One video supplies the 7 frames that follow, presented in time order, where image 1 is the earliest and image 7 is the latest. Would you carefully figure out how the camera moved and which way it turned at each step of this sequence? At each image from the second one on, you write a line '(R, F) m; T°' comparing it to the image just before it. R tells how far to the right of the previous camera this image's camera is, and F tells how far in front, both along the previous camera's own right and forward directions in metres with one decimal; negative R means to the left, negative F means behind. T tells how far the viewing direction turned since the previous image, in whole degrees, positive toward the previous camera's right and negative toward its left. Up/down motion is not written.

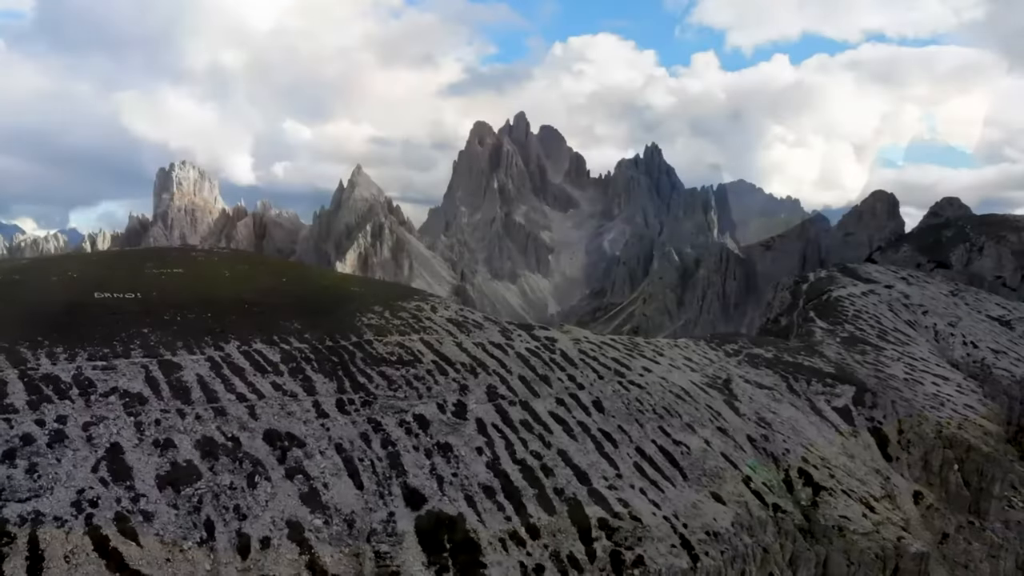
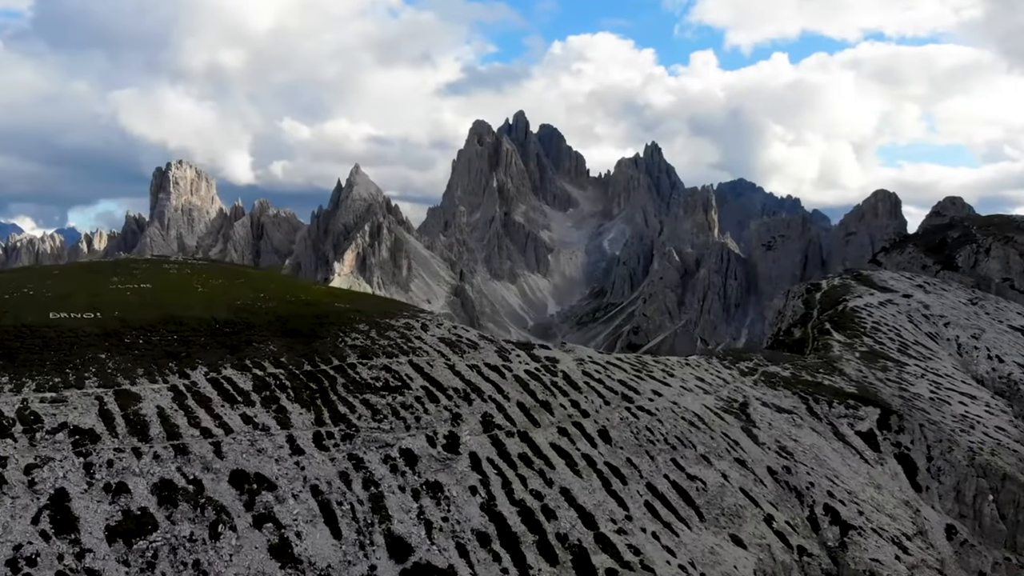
(+0.2, +5.4) m; 0°
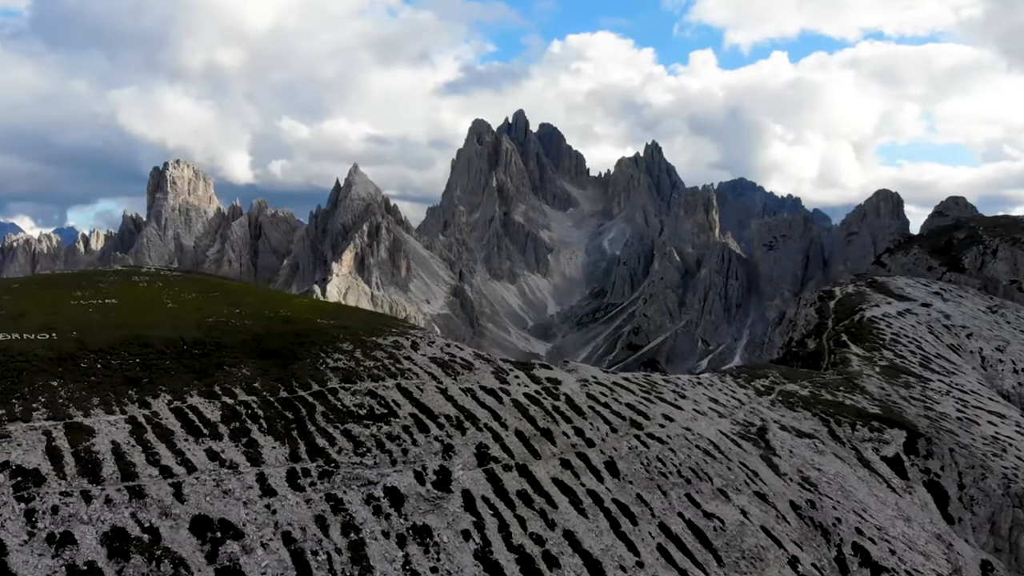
(+0.2, +5.0) m; 0°
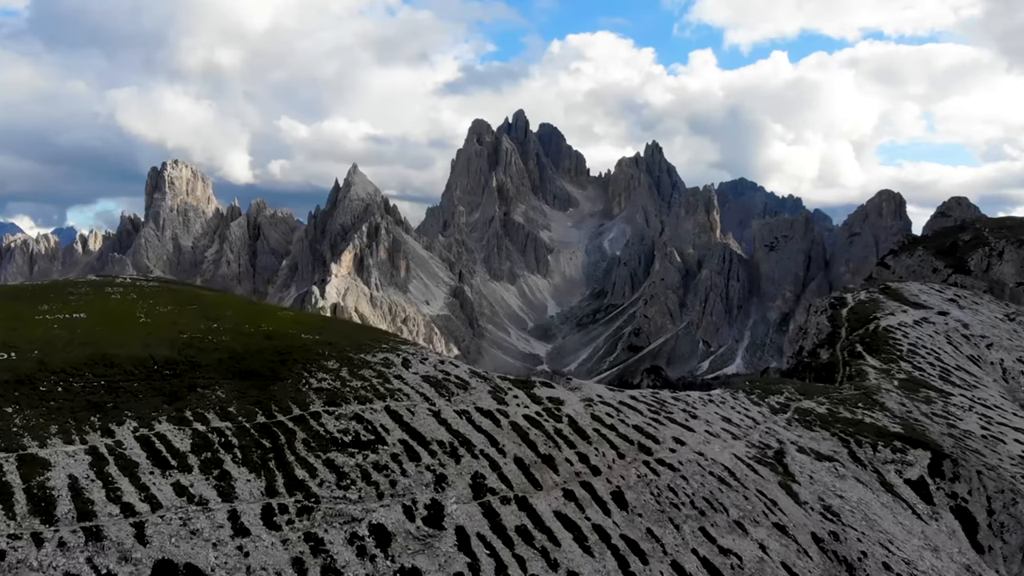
(+0.1, +3.9) m; 0°
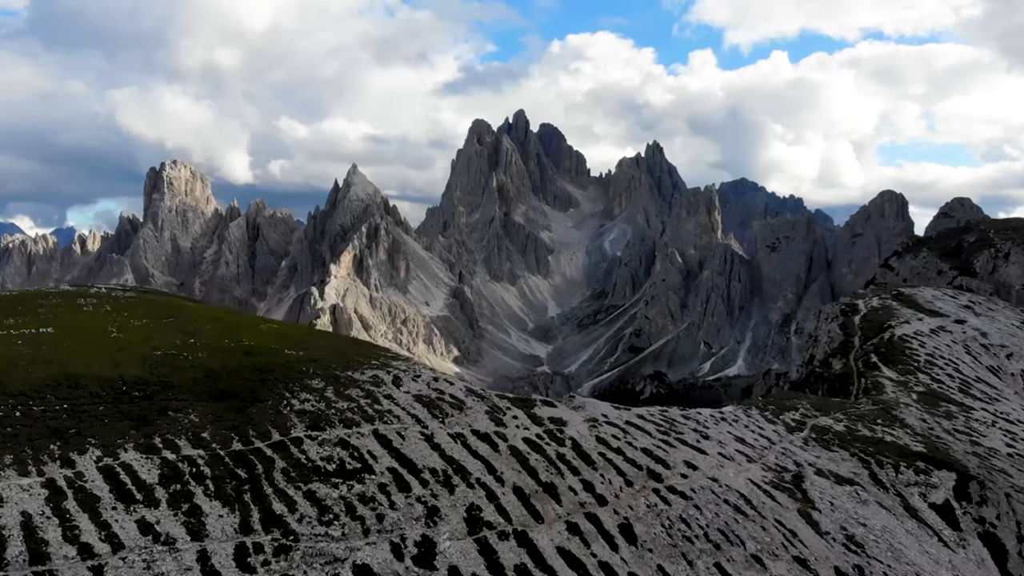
(+0.1, +3.6) m; 0°
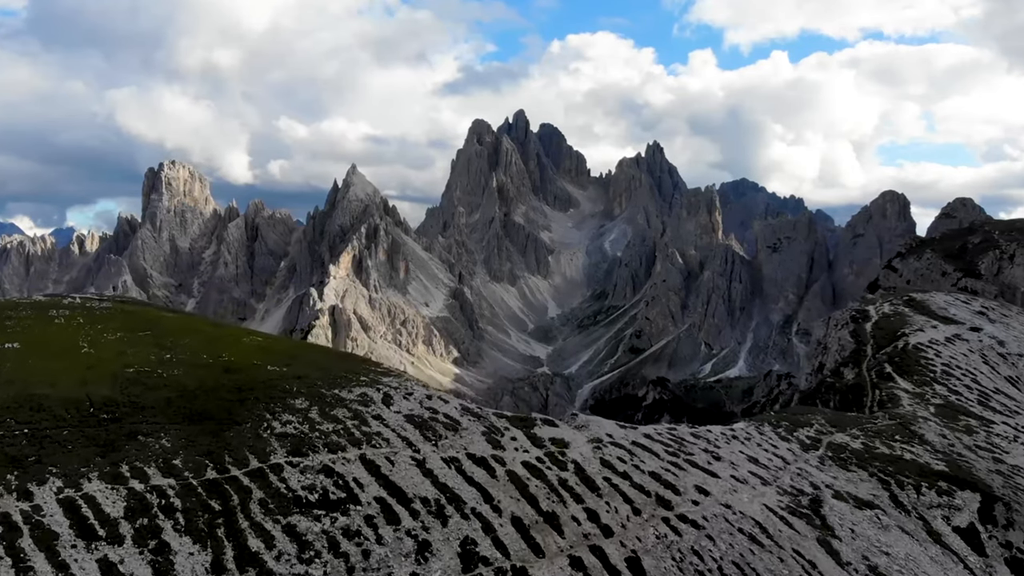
(+0.1, +3.2) m; 0°
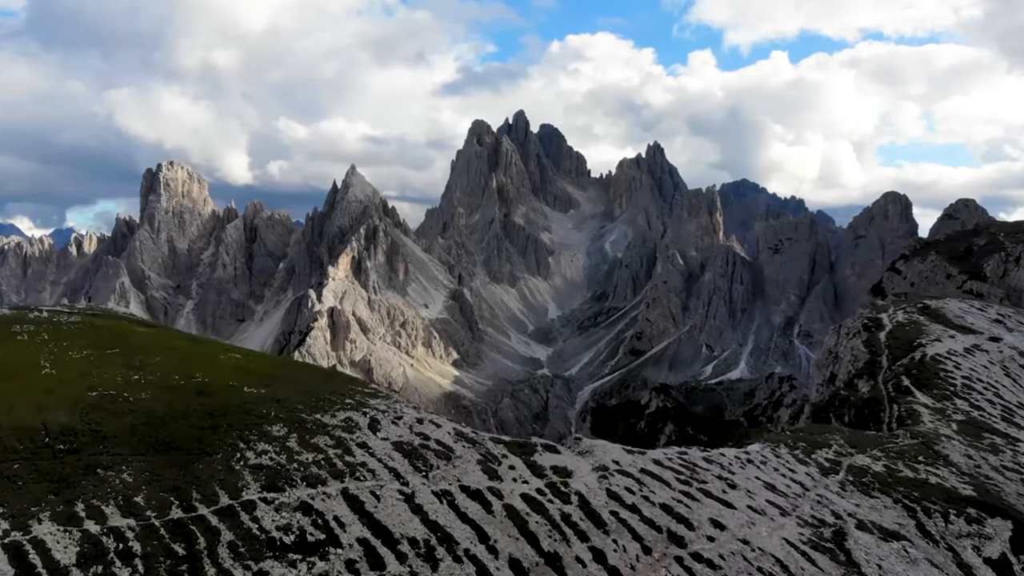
(+0.1, +3.6) m; 0°
